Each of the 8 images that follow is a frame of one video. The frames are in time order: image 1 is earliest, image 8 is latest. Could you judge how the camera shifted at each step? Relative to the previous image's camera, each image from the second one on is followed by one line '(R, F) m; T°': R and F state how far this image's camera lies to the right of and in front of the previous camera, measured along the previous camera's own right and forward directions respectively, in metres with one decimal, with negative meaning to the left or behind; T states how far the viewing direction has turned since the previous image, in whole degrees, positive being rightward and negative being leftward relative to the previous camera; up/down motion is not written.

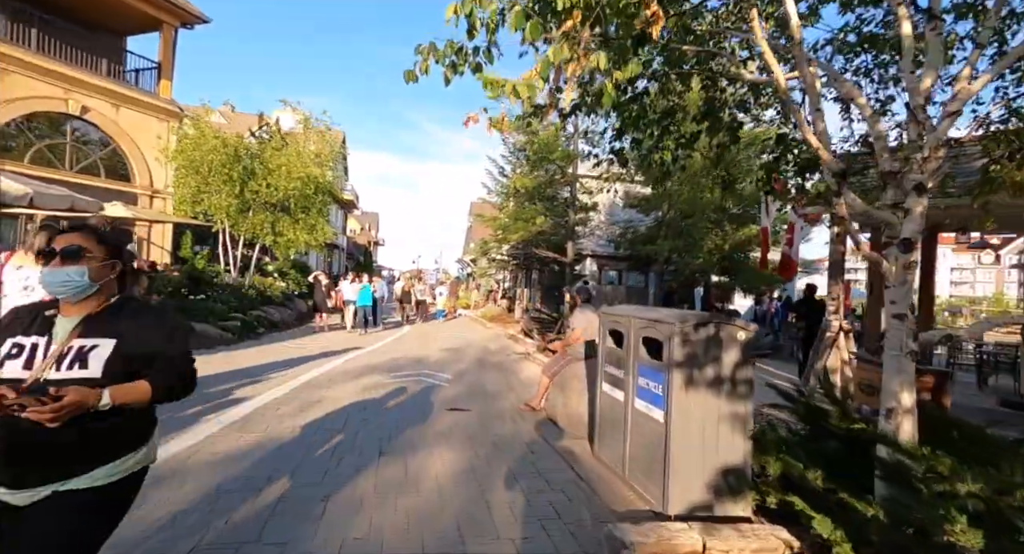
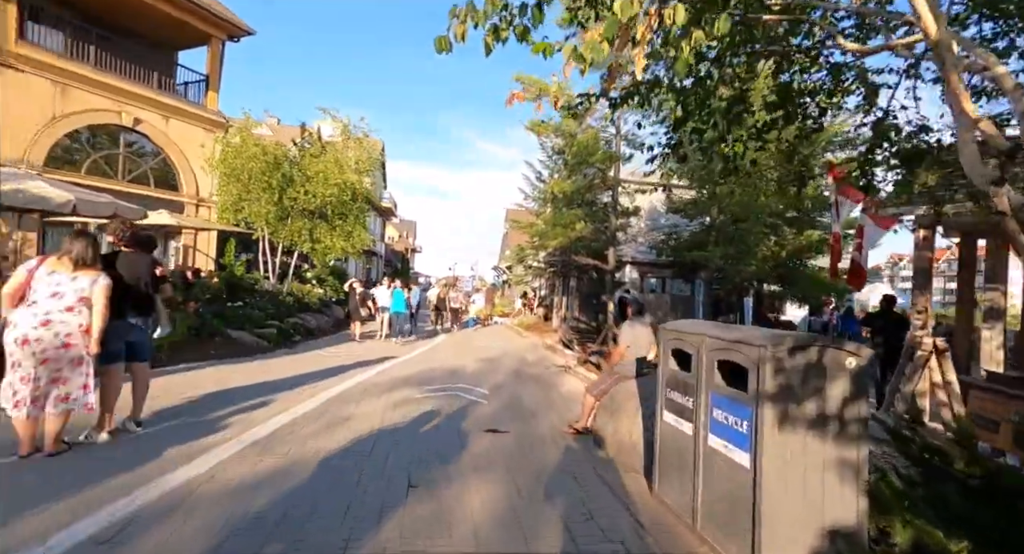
(-0.1, +0.5) m; -4°
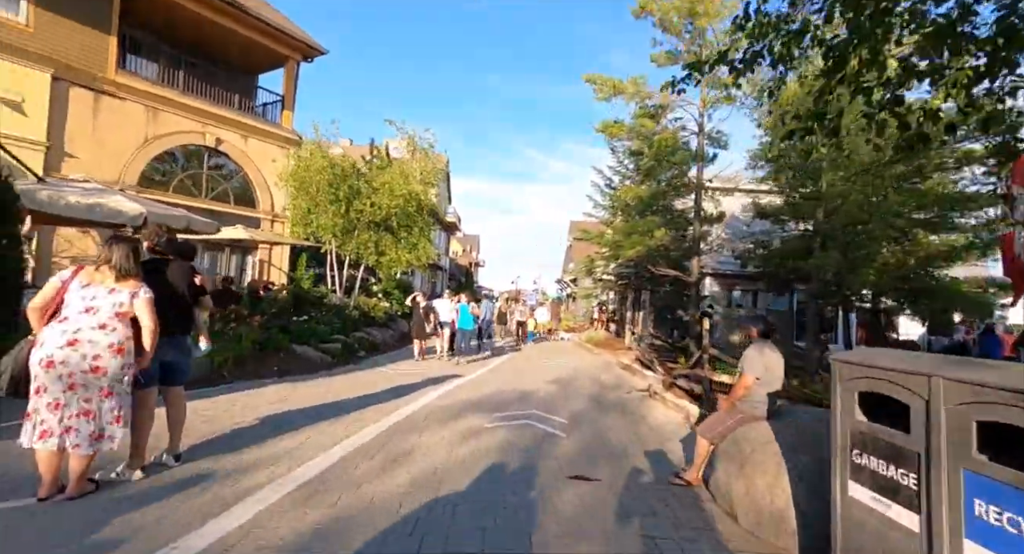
(-0.3, +1.0) m; -7°
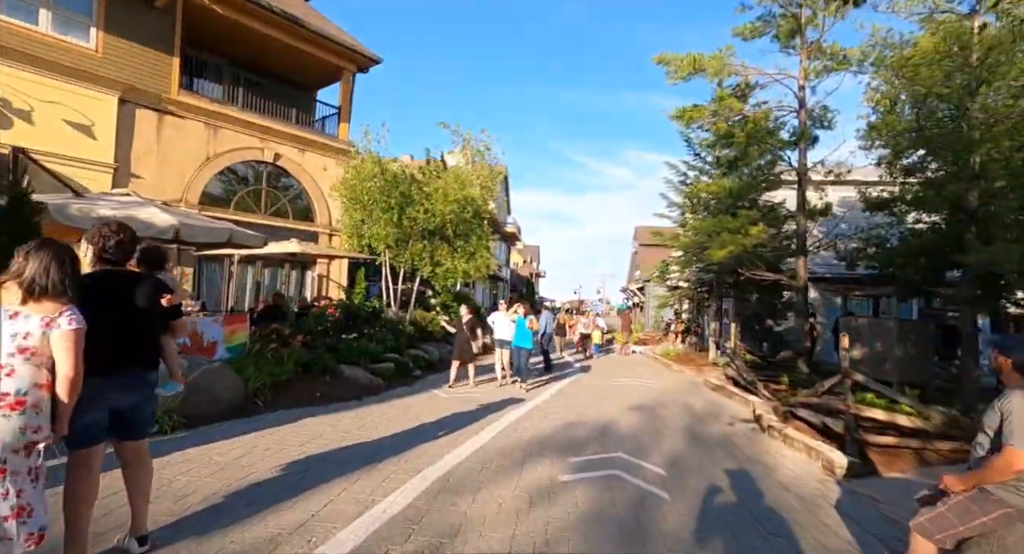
(-0.2, +1.5) m; -7°
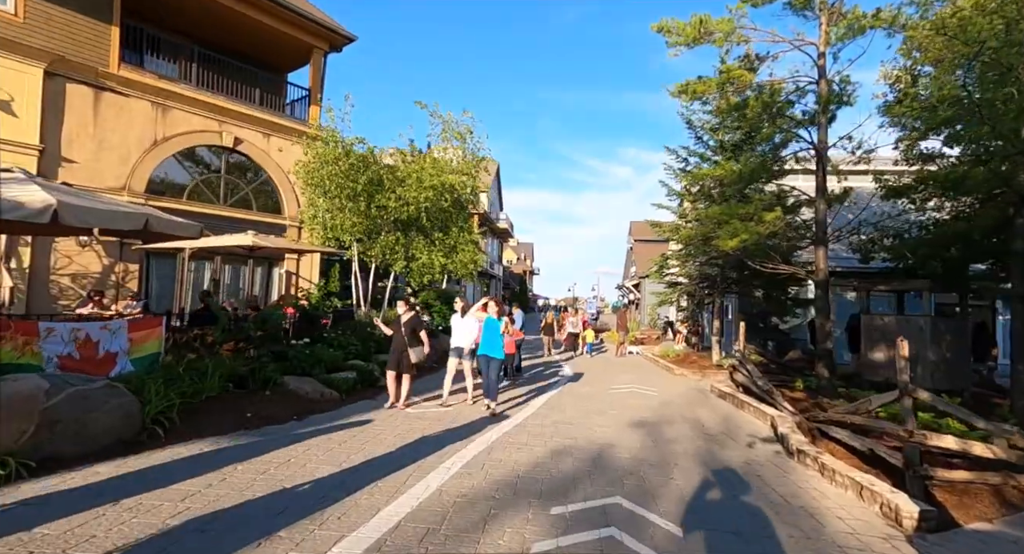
(+0.3, +1.5) m; +1°
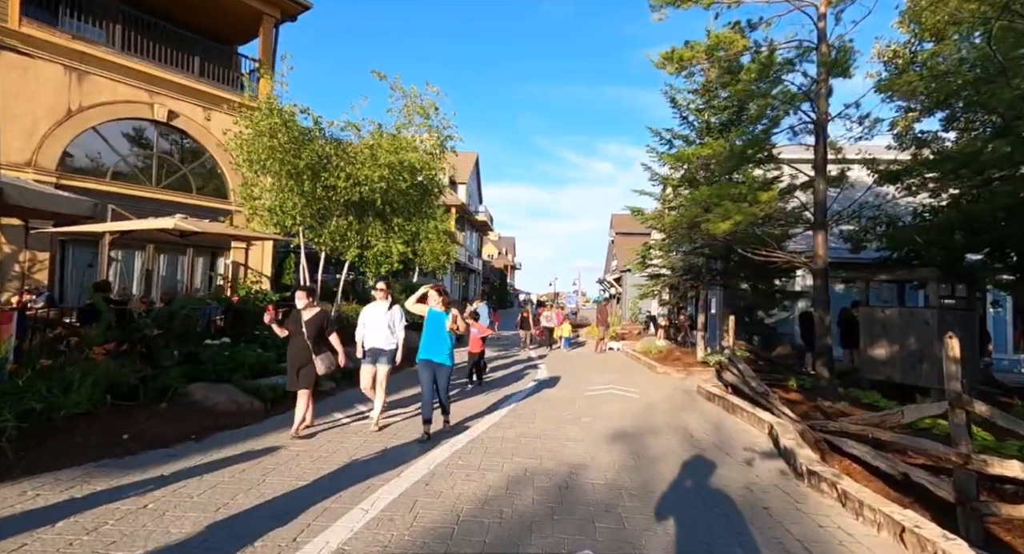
(+0.4, +1.4) m; +2°
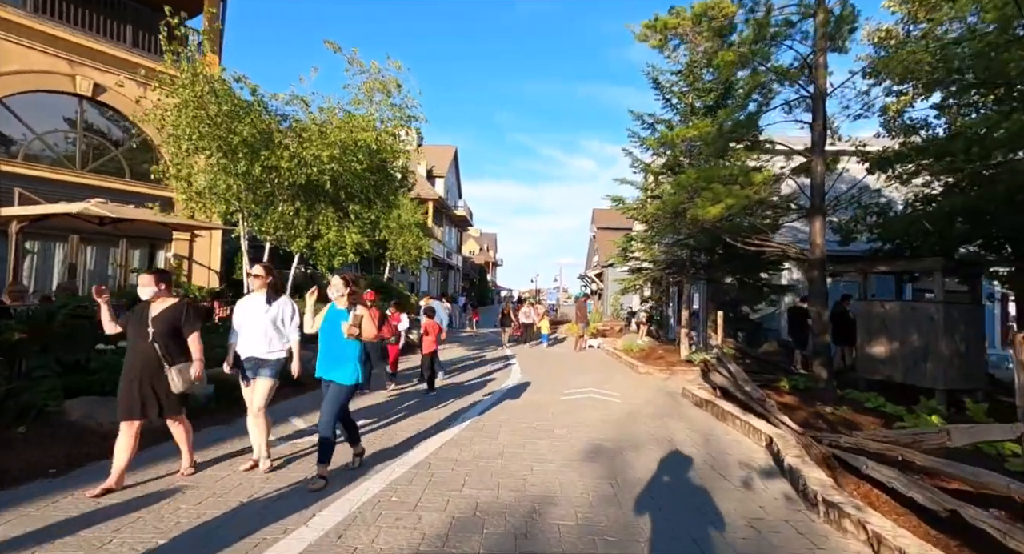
(+0.3, +1.2) m; +2°
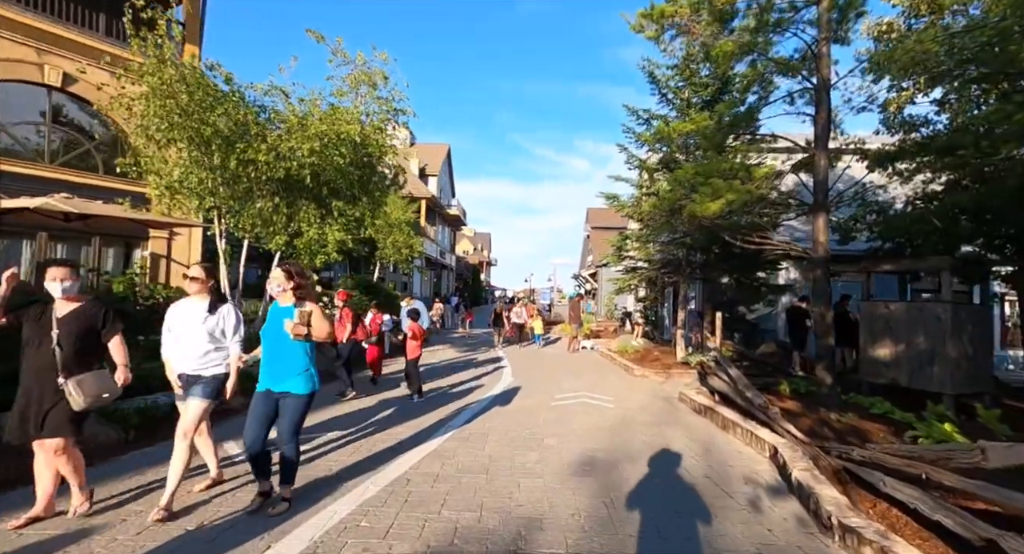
(+0.1, +0.5) m; +1°
